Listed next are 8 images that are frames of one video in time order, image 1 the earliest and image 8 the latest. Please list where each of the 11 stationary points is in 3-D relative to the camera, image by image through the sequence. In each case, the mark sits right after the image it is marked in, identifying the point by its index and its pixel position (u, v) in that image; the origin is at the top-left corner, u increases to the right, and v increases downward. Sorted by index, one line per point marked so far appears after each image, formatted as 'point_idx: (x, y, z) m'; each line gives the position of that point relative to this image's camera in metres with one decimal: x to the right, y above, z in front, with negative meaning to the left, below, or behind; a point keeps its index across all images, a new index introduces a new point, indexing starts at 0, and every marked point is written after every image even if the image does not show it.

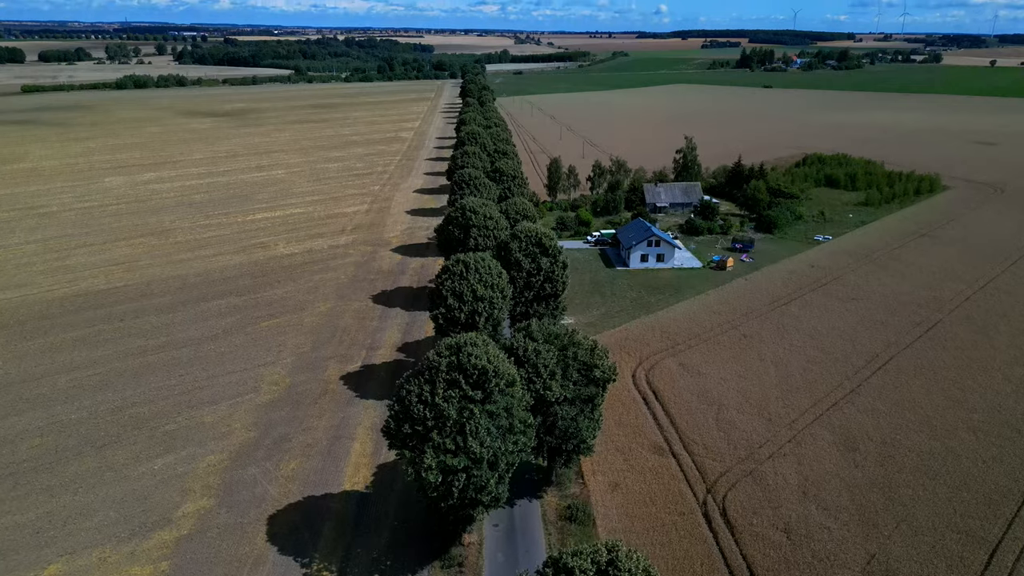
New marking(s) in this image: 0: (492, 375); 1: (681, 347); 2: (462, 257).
0: (-0.3, -1.4, +11.5) m
1: (+4.7, -1.7, +20.0) m
2: (-1.3, +0.8, +17.7) m
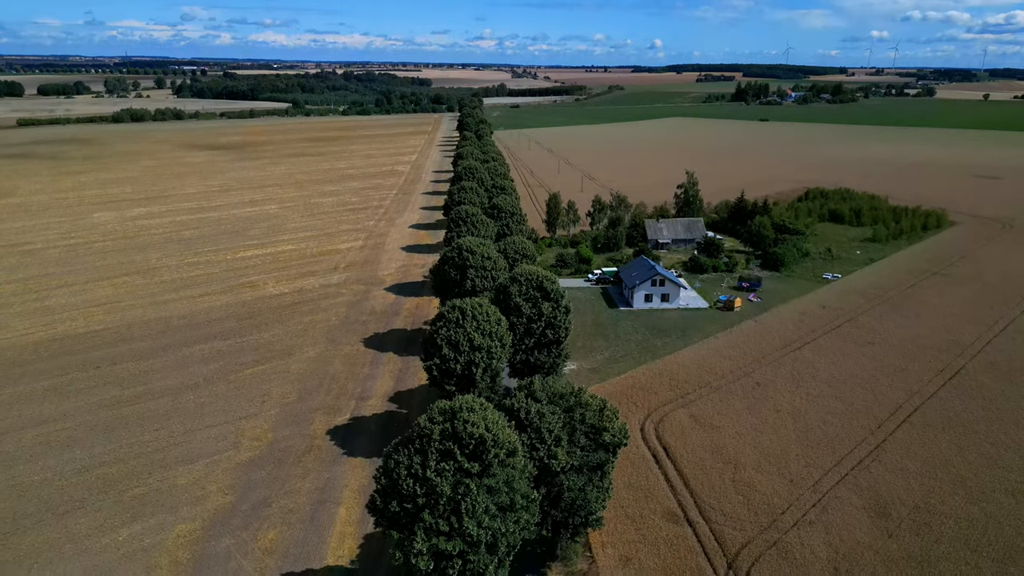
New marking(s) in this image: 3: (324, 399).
0: (-0.3, -2.2, +10.3) m
1: (+4.7, -2.9, +18.8) m
2: (-1.3, -0.3, +16.6) m
3: (-5.0, -3.0, +19.2) m
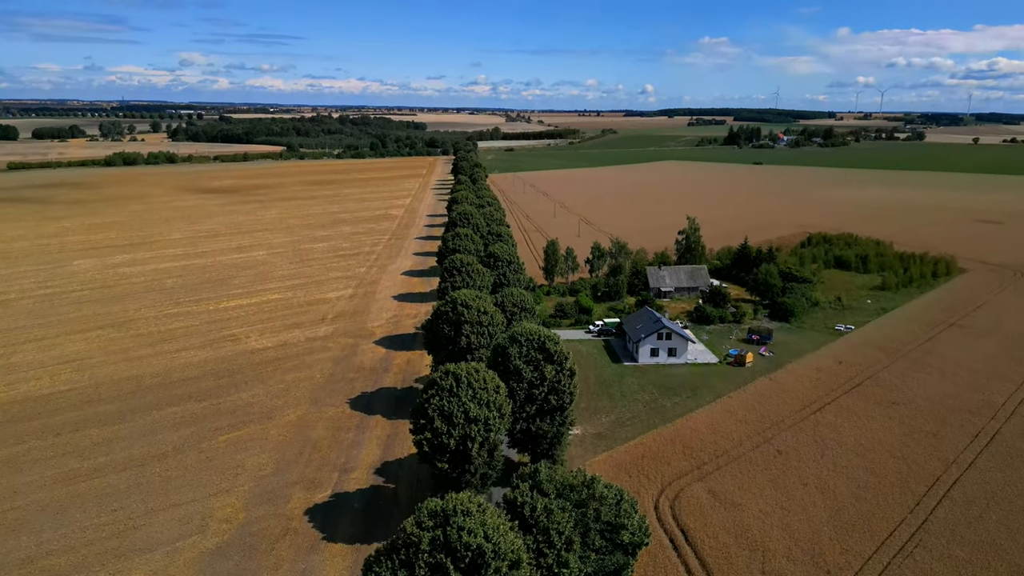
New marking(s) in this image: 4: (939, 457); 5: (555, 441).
0: (-0.3, -3.2, +8.6) m
1: (+4.7, -4.3, +17.1) m
2: (-1.3, -1.7, +15.0) m
3: (-5.1, -4.4, +17.4) m
4: (+10.6, -4.2, +17.7) m
5: (+1.0, -3.4, +15.9) m
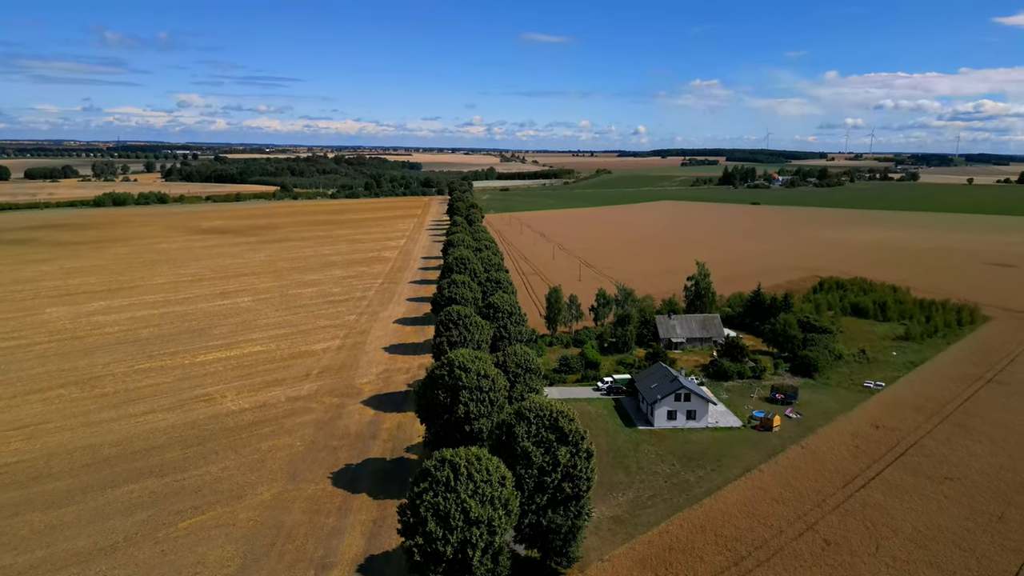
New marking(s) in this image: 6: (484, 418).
0: (-0.1, -4.1, +6.2) m
1: (+4.8, -5.7, +14.6) m
2: (-1.1, -2.9, +12.6) m
3: (-4.9, -5.8, +14.9) m
4: (+10.7, -5.6, +15.3) m
5: (+1.1, -4.7, +13.4) m
6: (-0.7, -3.2, +17.5) m
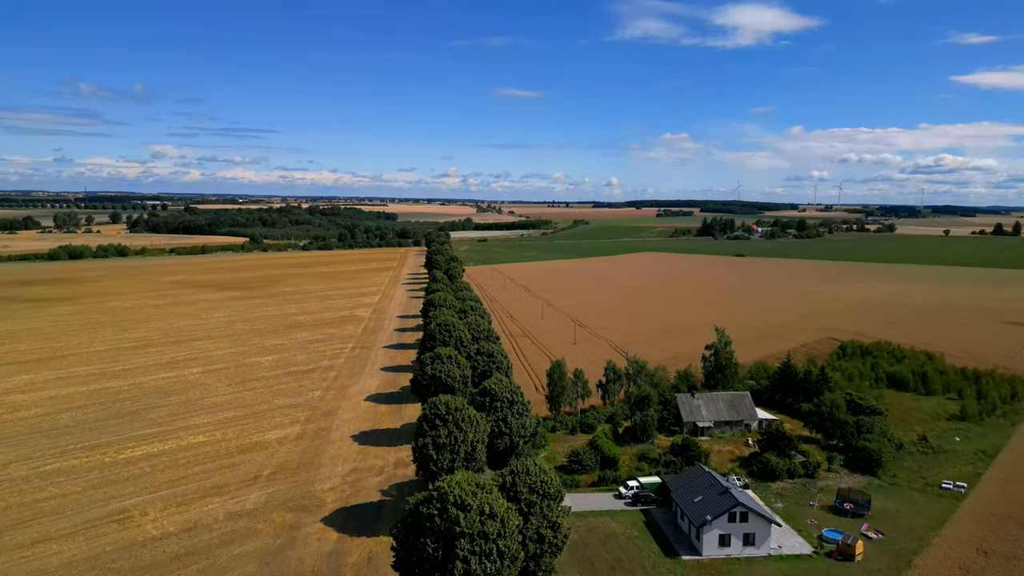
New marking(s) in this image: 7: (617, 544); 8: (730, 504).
0: (+0.7, -5.1, +1.0) m
1: (+5.3, -7.3, +9.4) m
2: (-0.6, -4.4, +7.5) m
3: (-4.5, -7.5, +9.4) m
4: (+11.1, -7.2, +10.4) m
5: (+1.6, -6.2, +8.2) m
6: (-0.4, -5.0, +12.3) m
7: (+2.6, -6.4, +17.9) m
8: (+5.3, -5.2, +17.3) m
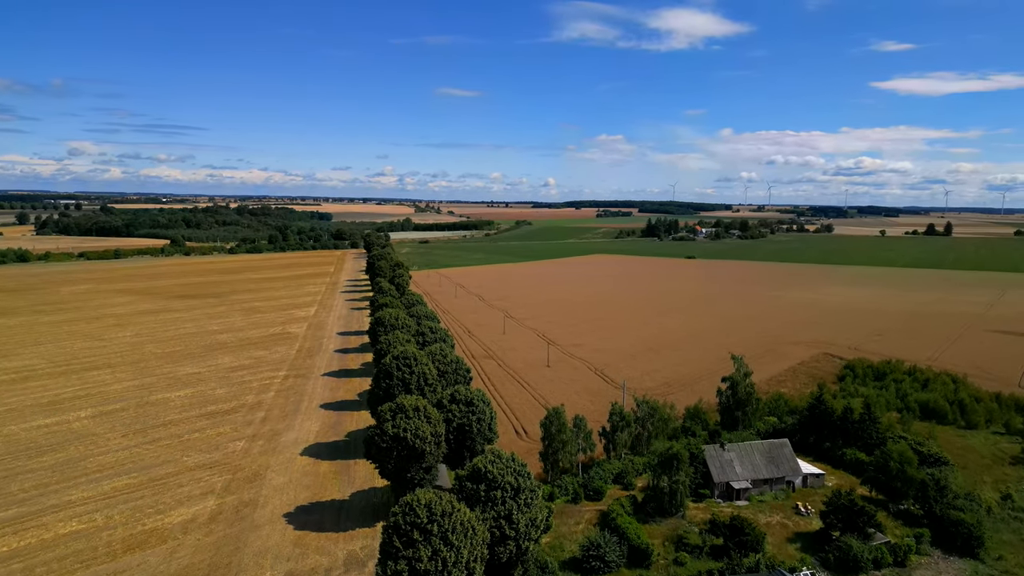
0: (+2.5, -5.9, -5.0) m
1: (+6.4, -8.0, +3.9) m
2: (+0.6, -5.2, +1.4) m
3: (-3.4, -8.3, +2.9) m
4: (+12.1, -7.9, +5.3) m
5: (+2.8, -7.0, +2.3) m
6: (+0.5, -5.8, +6.2) m
7: (+3.0, -7.2, +12.0) m
8: (+5.7, -6.0, +11.7) m
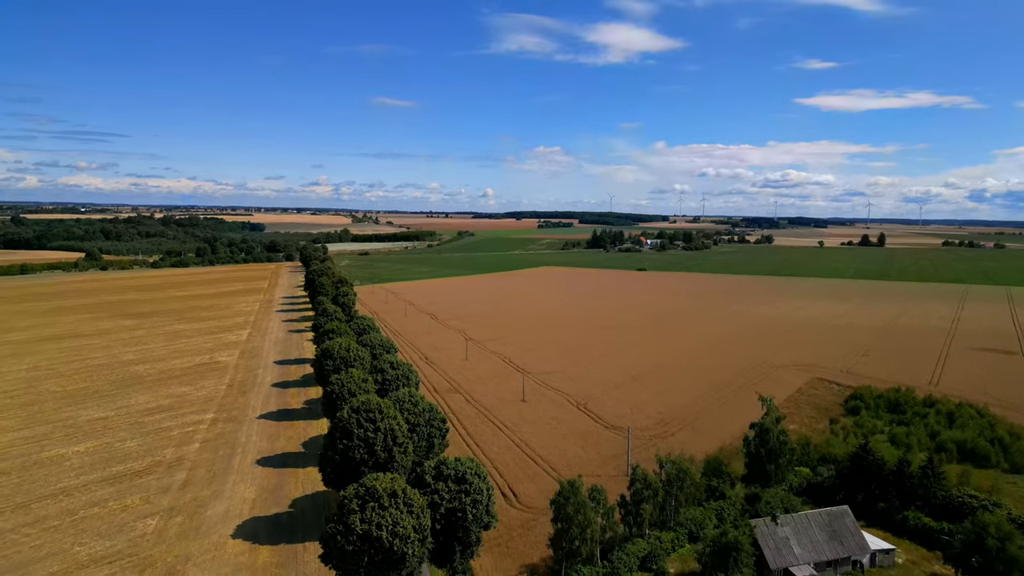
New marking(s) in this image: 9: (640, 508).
0: (+4.8, -6.4, -9.6) m
1: (+7.9, -8.6, -0.4) m
2: (+2.4, -5.8, -3.4) m
3: (-1.7, -8.9, -2.2) m
4: (+13.5, -8.4, +1.5) m
5: (+4.5, -7.6, -2.3) m
6: (+1.8, -6.4, +1.4) m
7: (+3.9, -7.9, +7.4) m
8: (+6.5, -6.6, +7.3) m
9: (+3.2, -5.7, +18.2) m
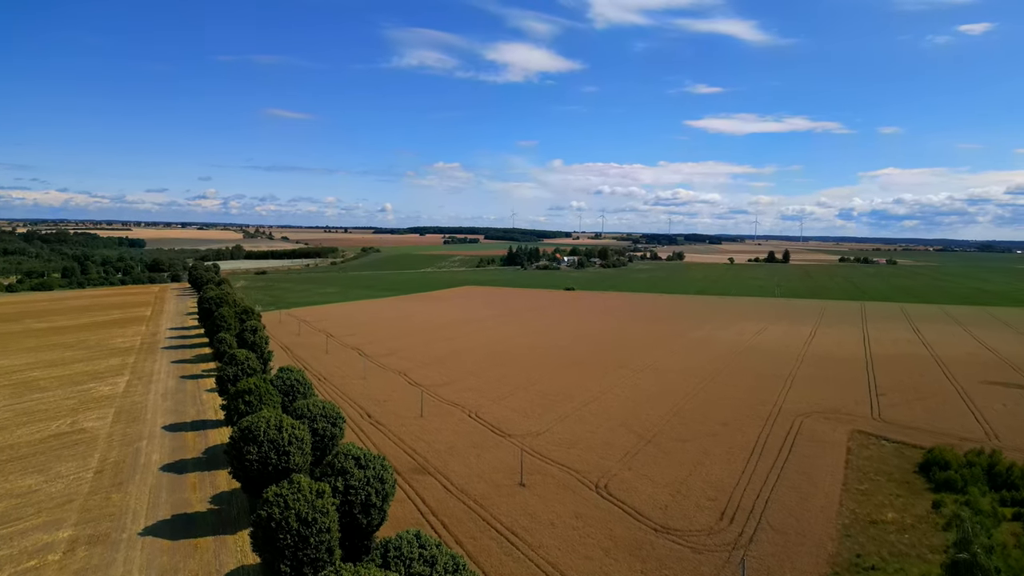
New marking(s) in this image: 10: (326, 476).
0: (+10.6, -6.9, -17.2) m
1: (+12.5, -9.3, -7.8) m
2: (+7.4, -6.5, -11.4) m
3: (+3.2, -9.7, -10.9) m
4: (+17.7, -9.2, -5.1) m
5: (+9.3, -8.3, -10.1) m
6: (+6.1, -7.3, -6.7) m
7: (+7.3, -8.9, -0.6) m
8: (+10.0, -7.6, -0.3) m
9: (+5.1, -6.9, +10.0) m
10: (-5.1, -4.5, +18.6) m
